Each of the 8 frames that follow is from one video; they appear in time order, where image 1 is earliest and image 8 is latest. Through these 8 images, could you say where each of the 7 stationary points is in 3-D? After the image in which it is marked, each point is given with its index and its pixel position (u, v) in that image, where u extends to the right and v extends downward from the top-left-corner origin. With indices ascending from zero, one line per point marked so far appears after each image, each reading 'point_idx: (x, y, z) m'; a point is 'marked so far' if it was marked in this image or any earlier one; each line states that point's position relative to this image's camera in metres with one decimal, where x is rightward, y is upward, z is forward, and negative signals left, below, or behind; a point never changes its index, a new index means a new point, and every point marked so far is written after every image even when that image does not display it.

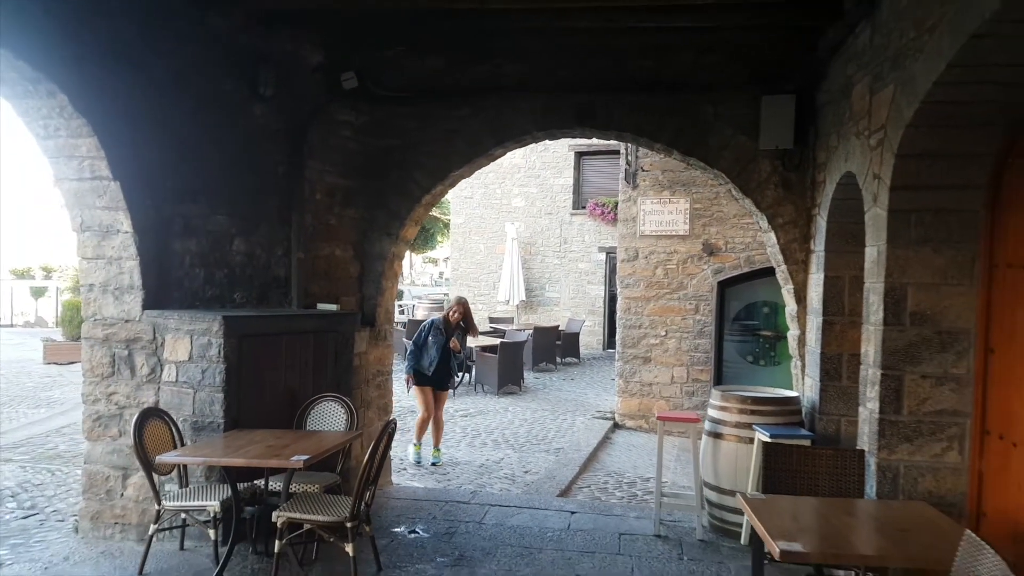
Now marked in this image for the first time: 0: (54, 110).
0: (-1.9, +0.7, +3.2) m
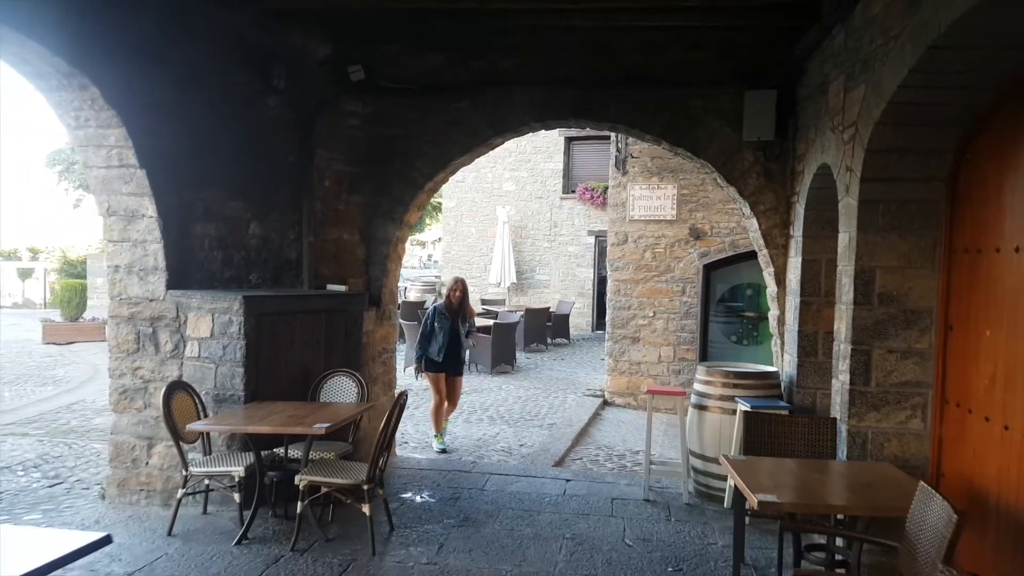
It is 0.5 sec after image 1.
0: (-1.9, +0.8, +3.4) m
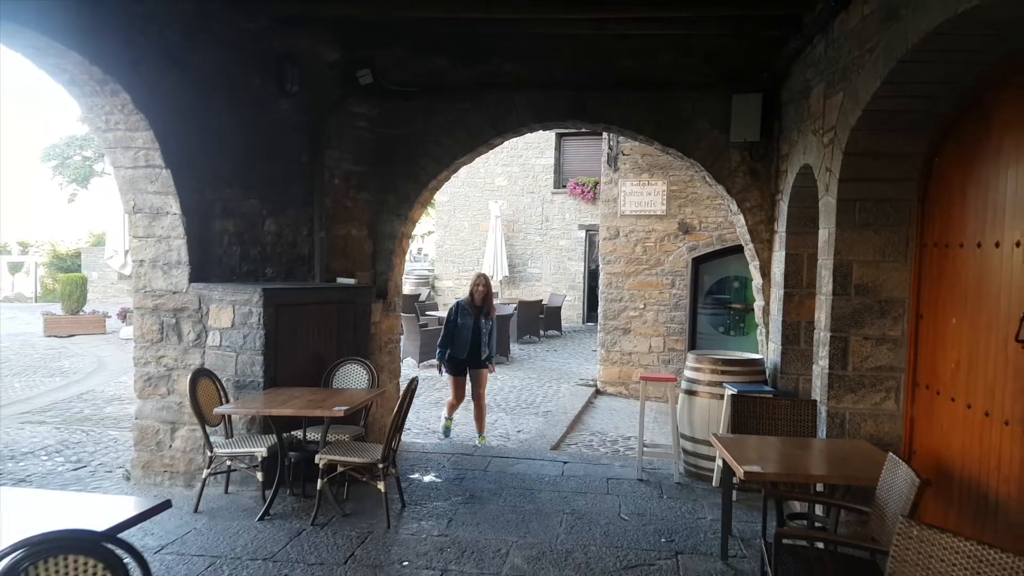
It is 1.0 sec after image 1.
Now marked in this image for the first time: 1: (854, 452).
0: (-1.9, +0.8, +3.6) m
1: (+1.3, -0.6, +3.0) m
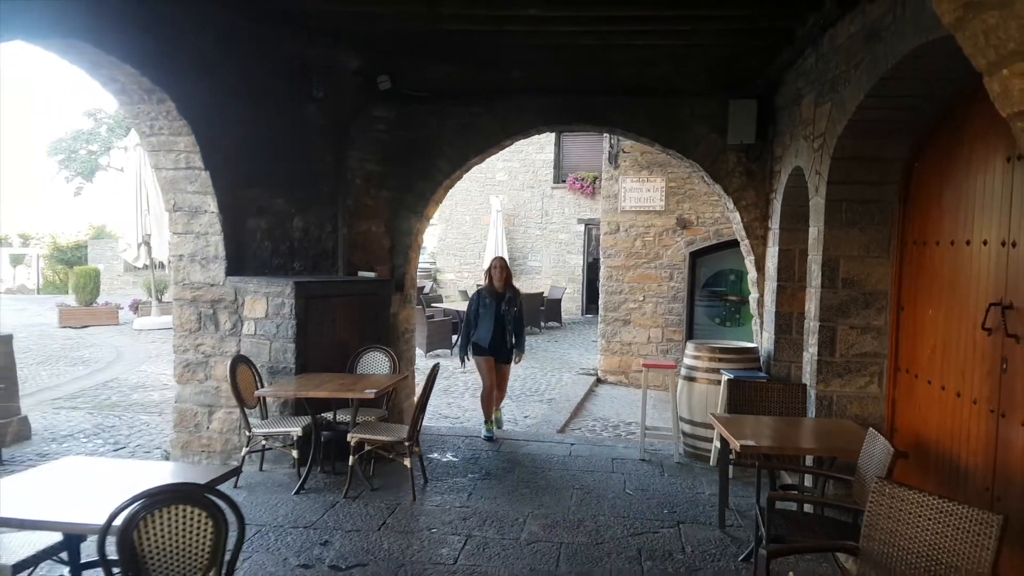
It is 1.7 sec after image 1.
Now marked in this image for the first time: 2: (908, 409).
0: (-1.8, +0.9, +3.9) m
1: (+1.4, -0.6, +3.4) m
2: (+1.8, -0.5, +3.5) m
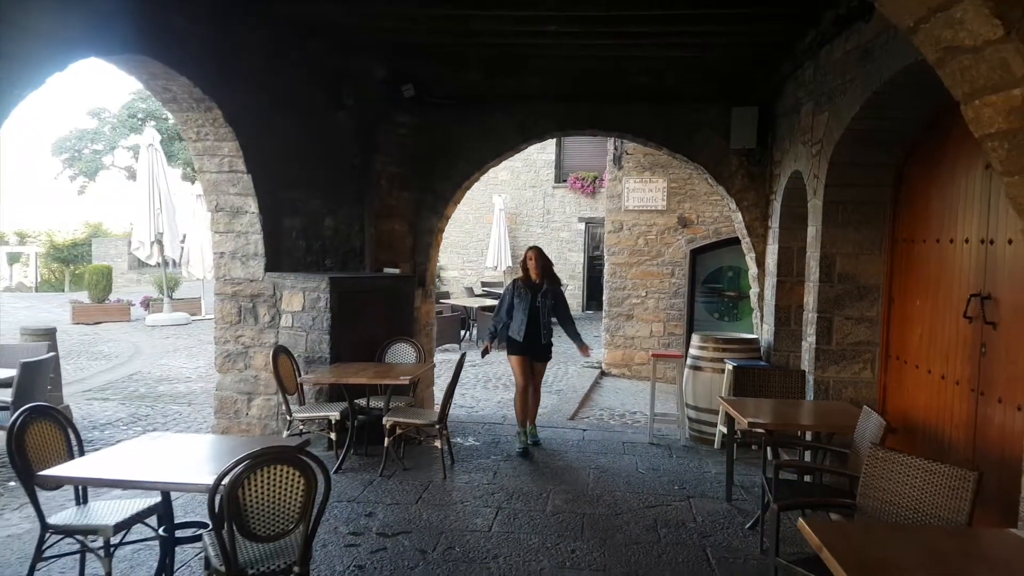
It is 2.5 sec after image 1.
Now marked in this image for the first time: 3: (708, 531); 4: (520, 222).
0: (-1.7, +0.9, +4.2) m
1: (+1.6, -0.6, +3.7) m
2: (+1.9, -0.5, +3.9) m
3: (+0.9, -1.1, +3.5) m
4: (+0.1, +1.2, +14.0) m
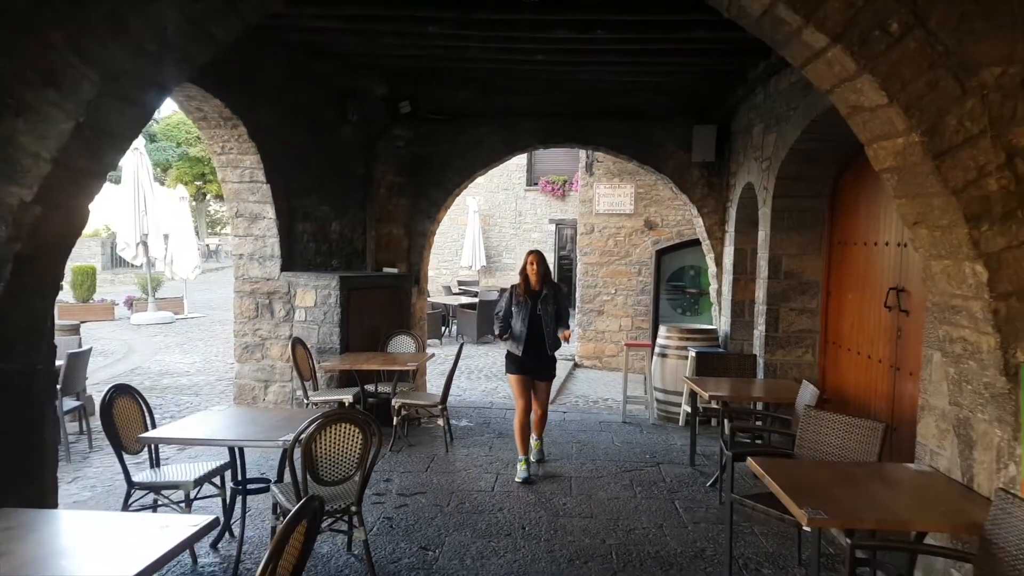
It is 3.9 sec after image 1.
0: (-1.7, +0.9, +4.7) m
1: (+1.5, -0.6, +4.4) m
2: (+1.9, -0.5, +4.6) m
3: (+0.9, -1.1, +4.1) m
4: (-0.4, +1.2, +14.6) m
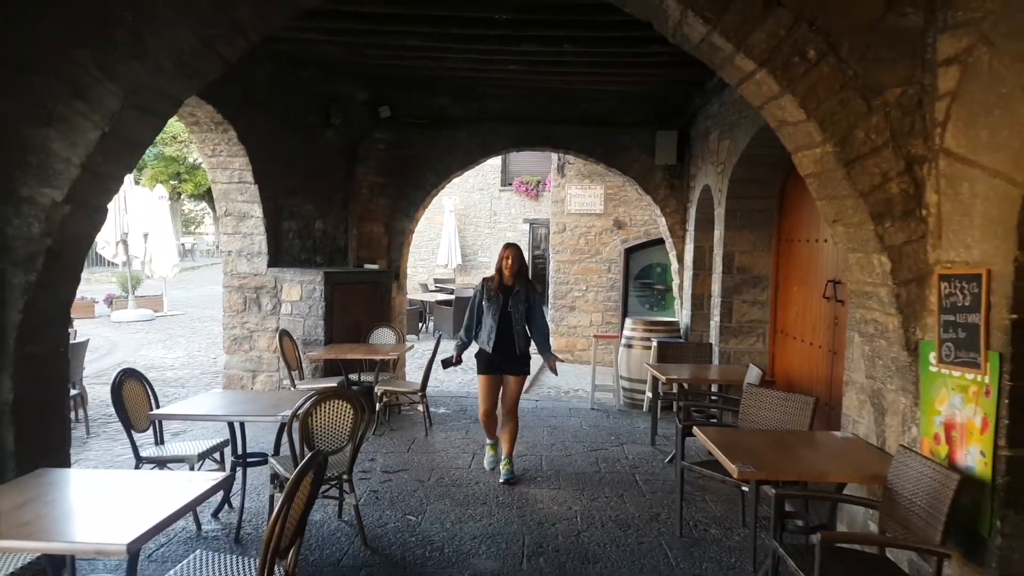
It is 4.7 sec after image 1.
0: (-1.9, +1.0, +5.0) m
1: (+1.4, -0.5, +4.8) m
2: (+1.8, -0.5, +5.0) m
3: (+0.7, -1.0, +4.5) m
4: (-0.9, +1.3, +14.9) m
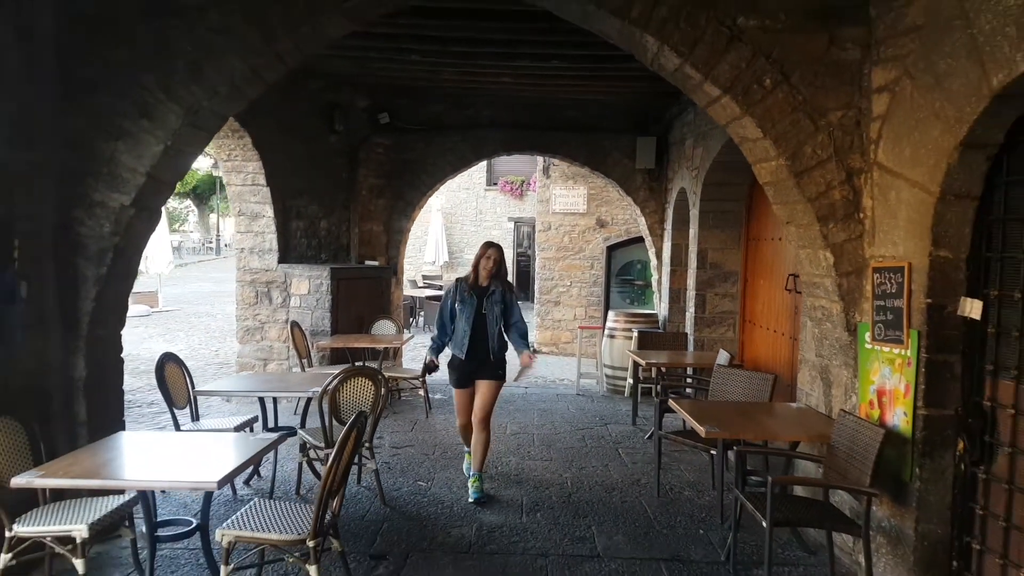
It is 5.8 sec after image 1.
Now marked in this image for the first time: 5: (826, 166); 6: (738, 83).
0: (-1.9, +1.0, +5.4) m
1: (+1.3, -0.5, +5.3) m
2: (+1.7, -0.4, +5.5) m
3: (+0.7, -1.0, +5.0) m
4: (-1.2, +1.3, +15.3) m
5: (+1.3, +0.5, +3.1) m
6: (+0.9, +0.8, +3.1) m
